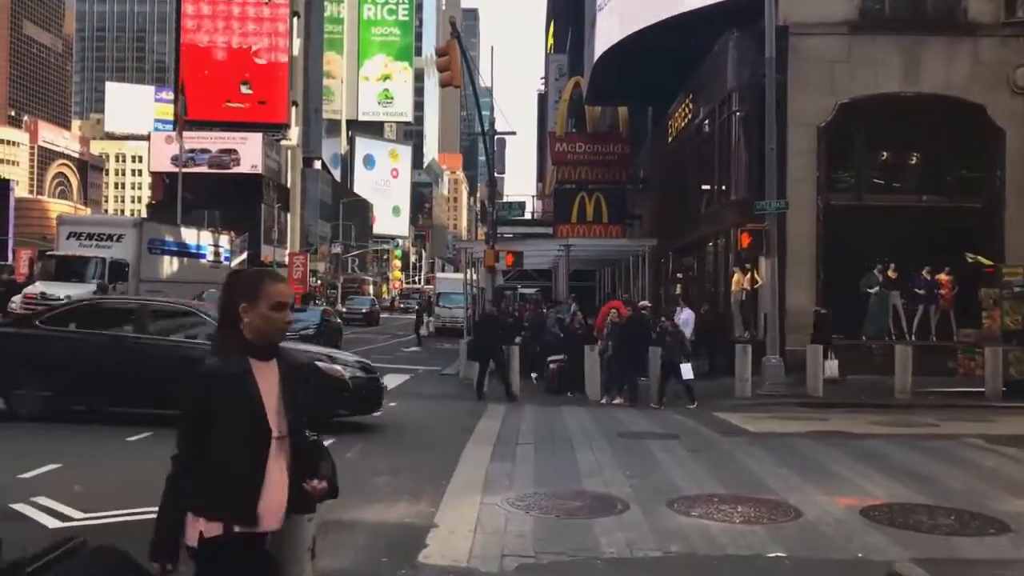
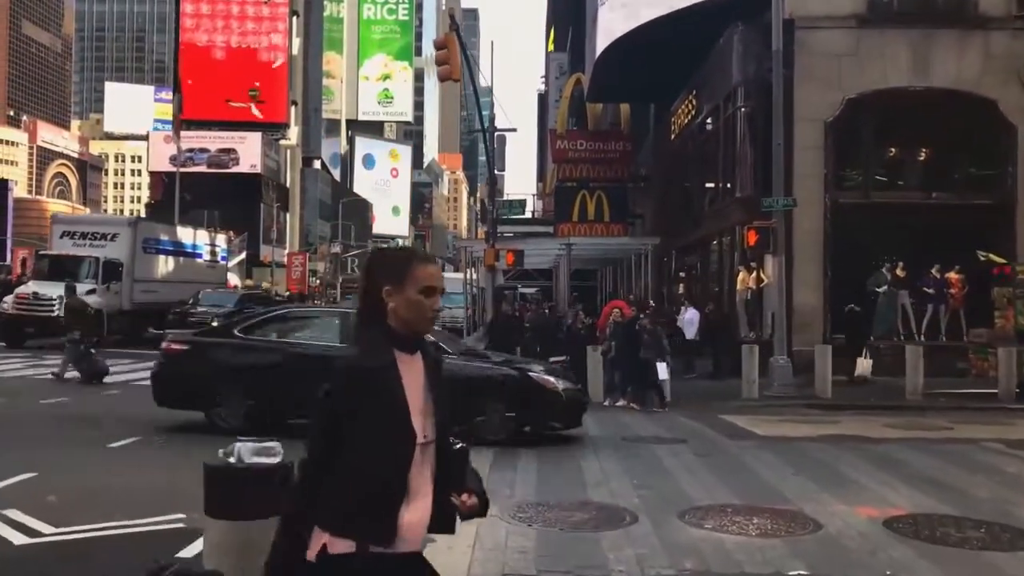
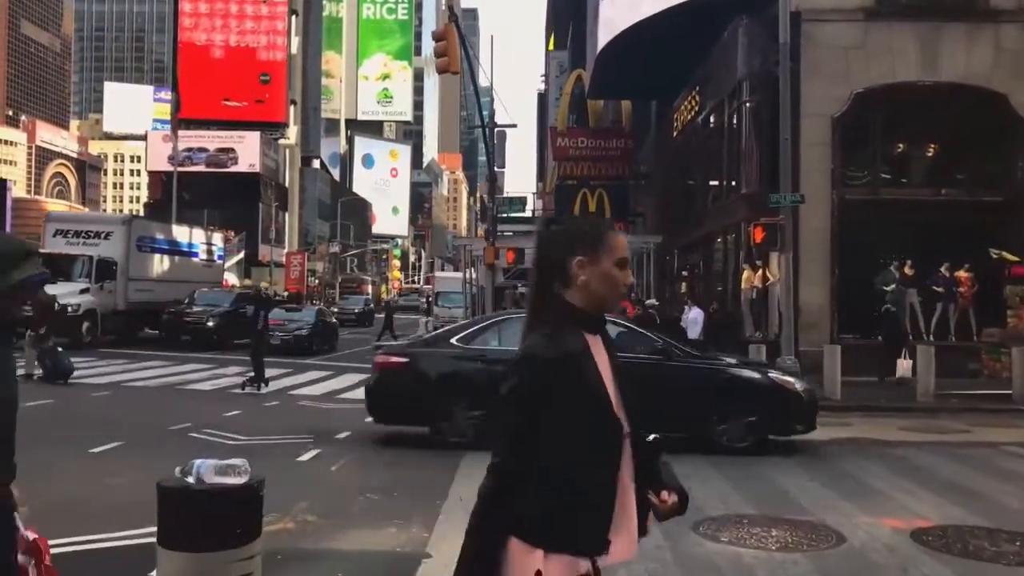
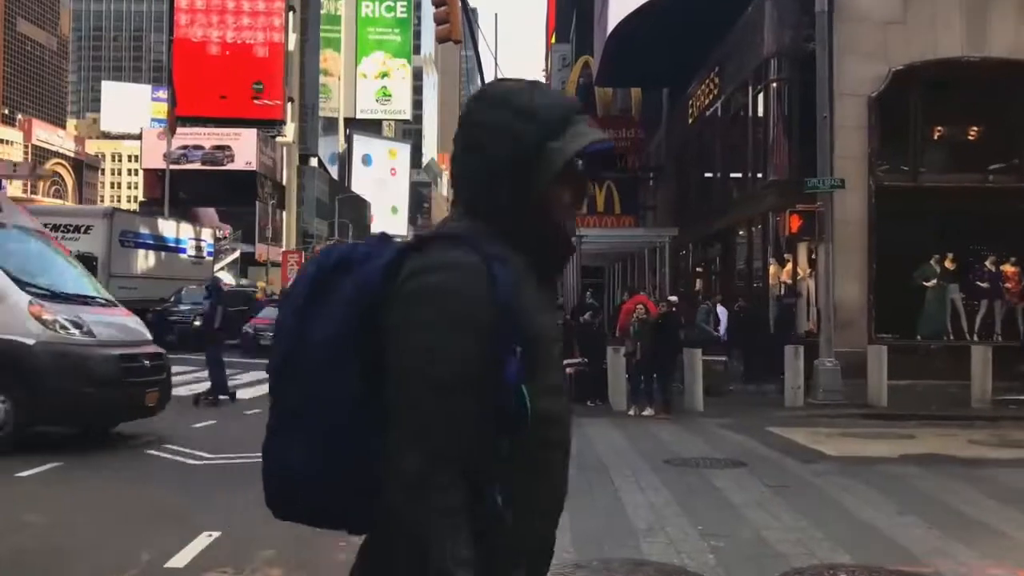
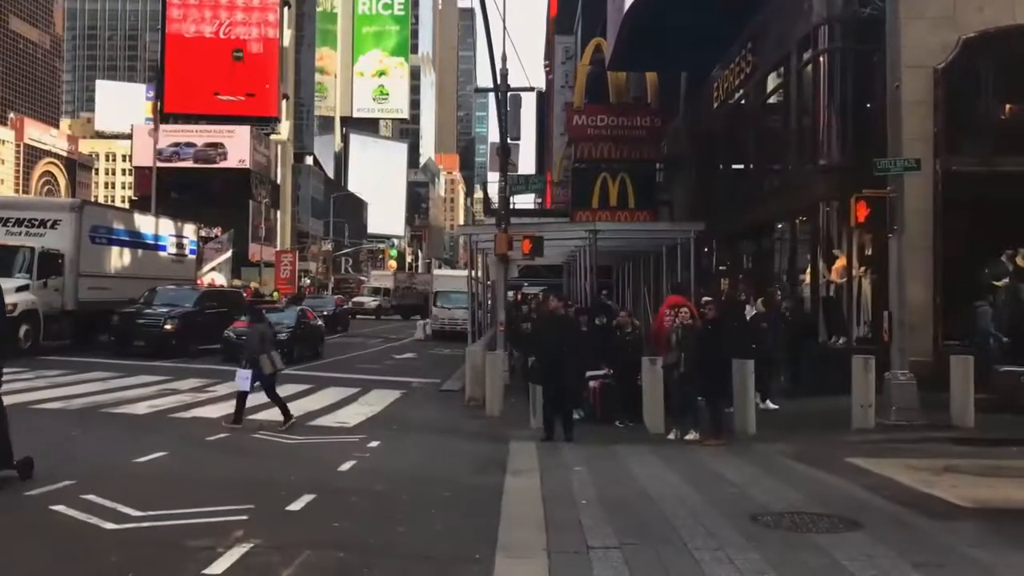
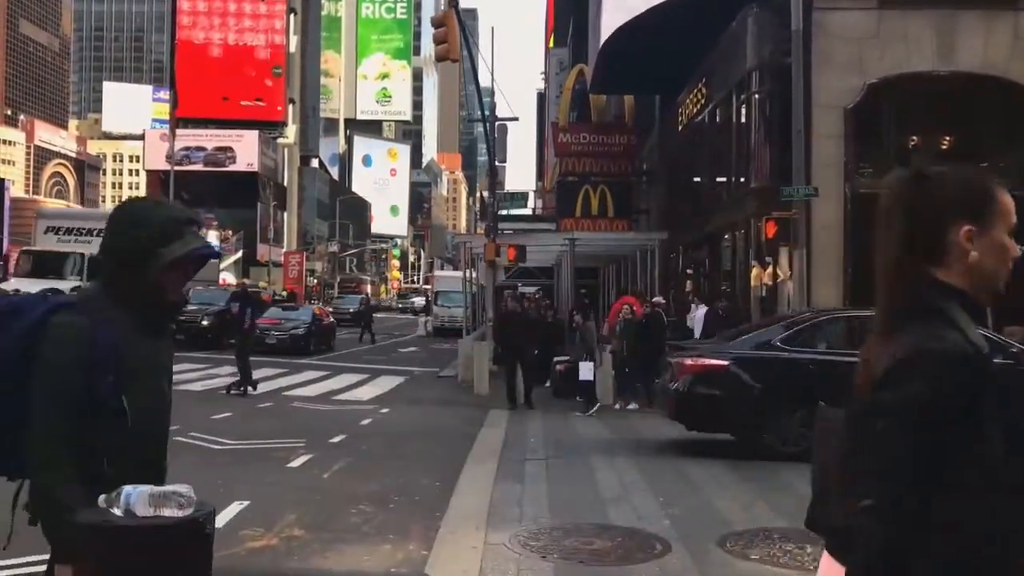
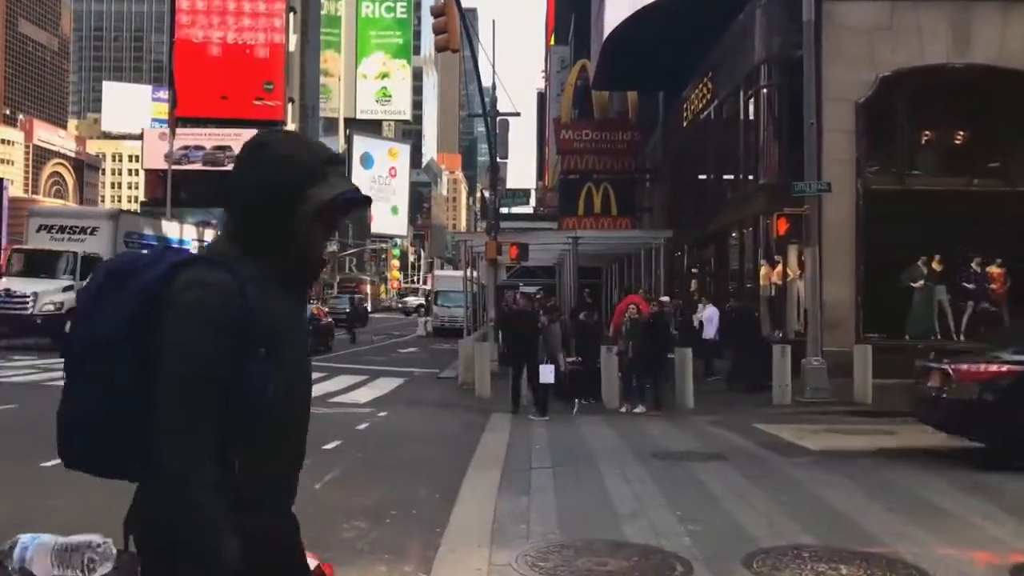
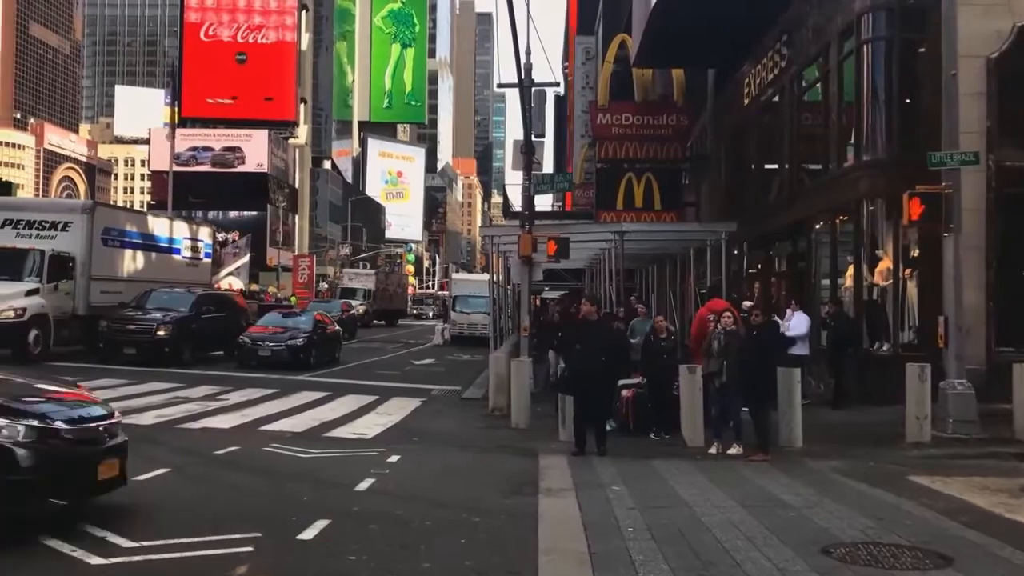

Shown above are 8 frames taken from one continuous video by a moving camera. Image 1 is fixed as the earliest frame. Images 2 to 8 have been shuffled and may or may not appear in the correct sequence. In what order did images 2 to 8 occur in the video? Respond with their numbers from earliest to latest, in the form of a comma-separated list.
2, 3, 6, 7, 4, 5, 8
